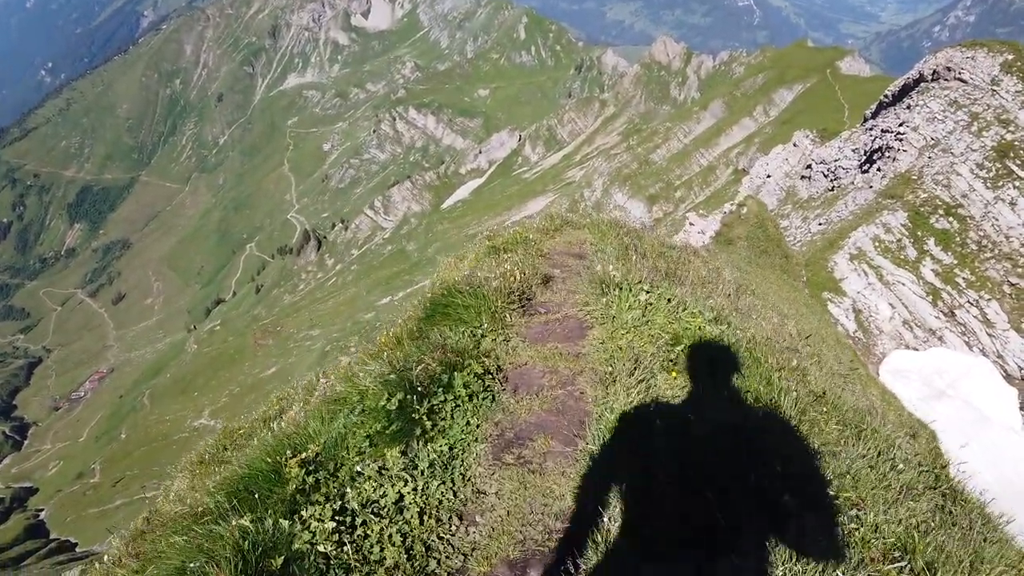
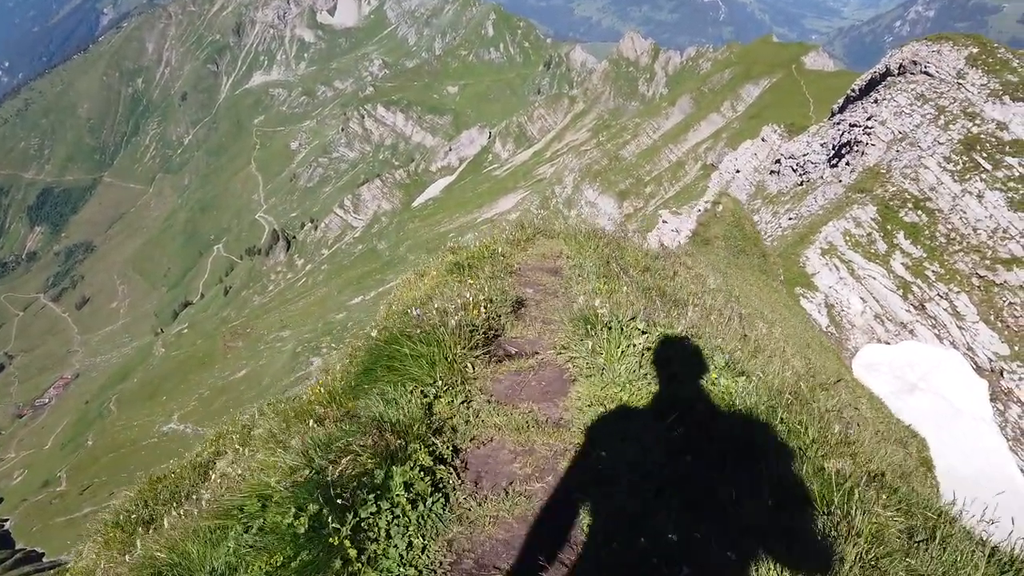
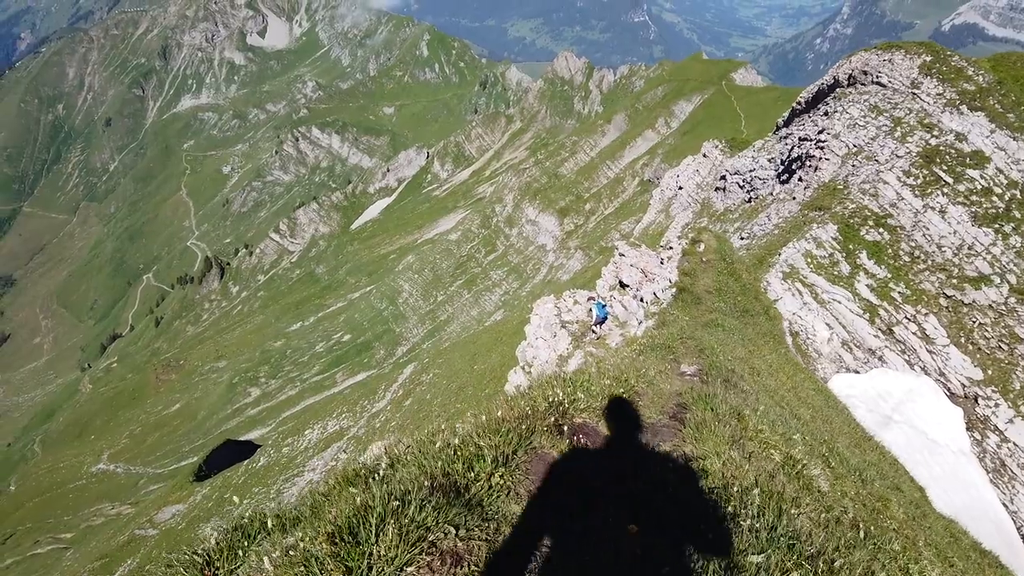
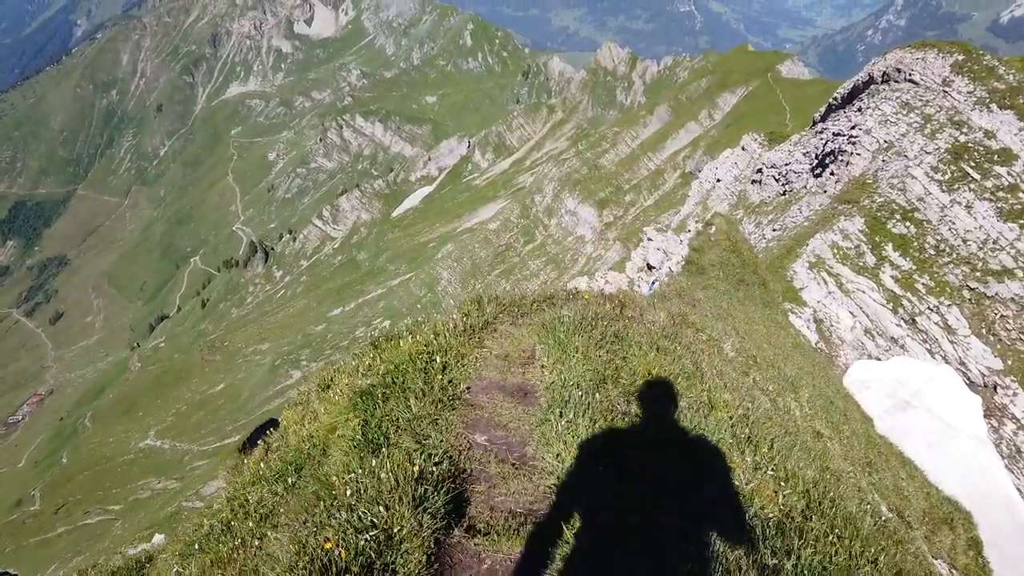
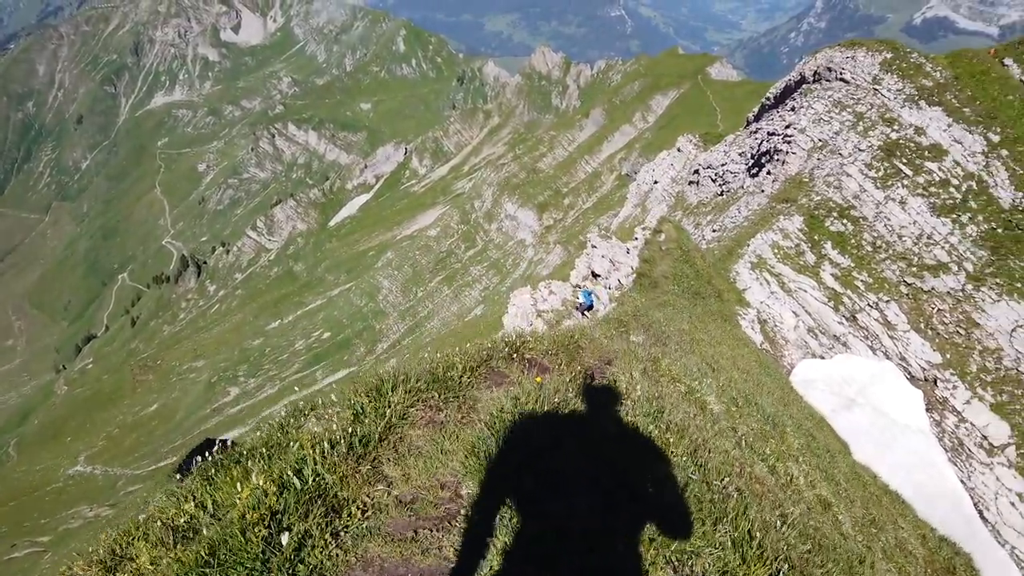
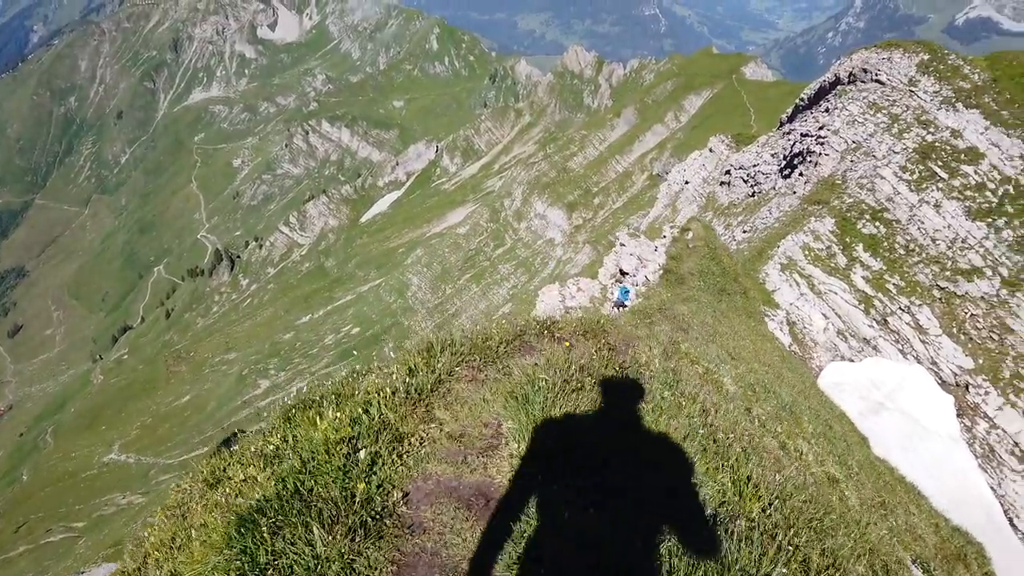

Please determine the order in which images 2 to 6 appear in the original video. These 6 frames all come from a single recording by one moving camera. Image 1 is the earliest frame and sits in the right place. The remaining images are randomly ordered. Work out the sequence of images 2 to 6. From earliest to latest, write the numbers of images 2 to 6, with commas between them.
2, 4, 6, 5, 3
